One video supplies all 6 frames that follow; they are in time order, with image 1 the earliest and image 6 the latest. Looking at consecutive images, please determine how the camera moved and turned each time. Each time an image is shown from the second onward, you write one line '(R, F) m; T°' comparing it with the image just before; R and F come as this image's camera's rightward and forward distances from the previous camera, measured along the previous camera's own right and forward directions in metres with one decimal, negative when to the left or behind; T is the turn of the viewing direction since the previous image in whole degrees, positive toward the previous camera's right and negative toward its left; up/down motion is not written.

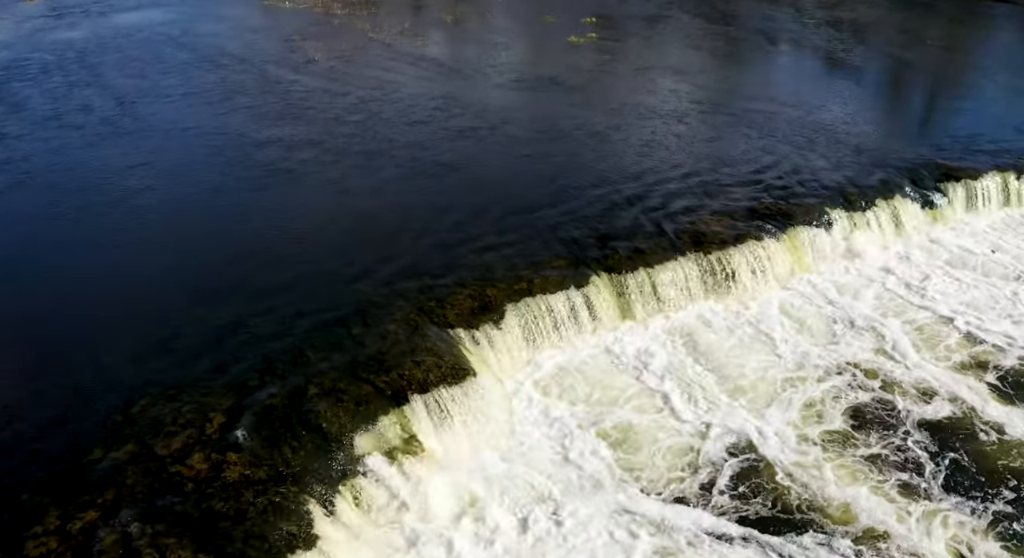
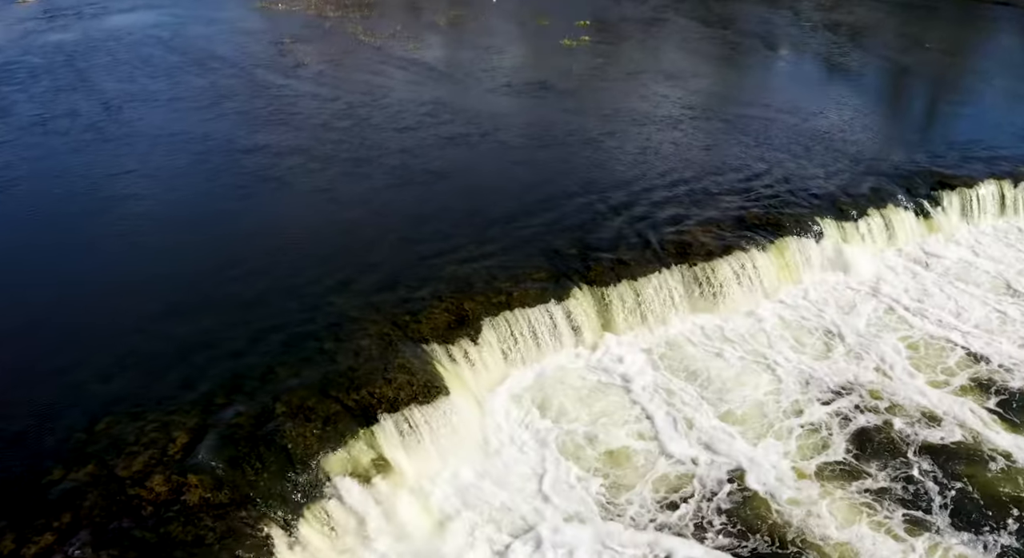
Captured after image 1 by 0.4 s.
(+0.6, +0.5) m; 0°
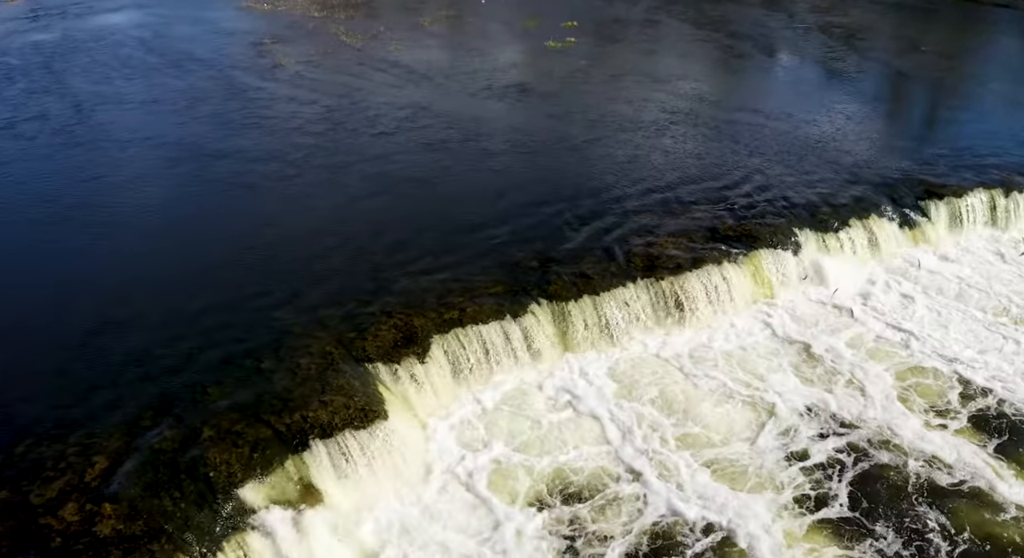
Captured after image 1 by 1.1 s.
(+1.2, +1.0) m; -1°
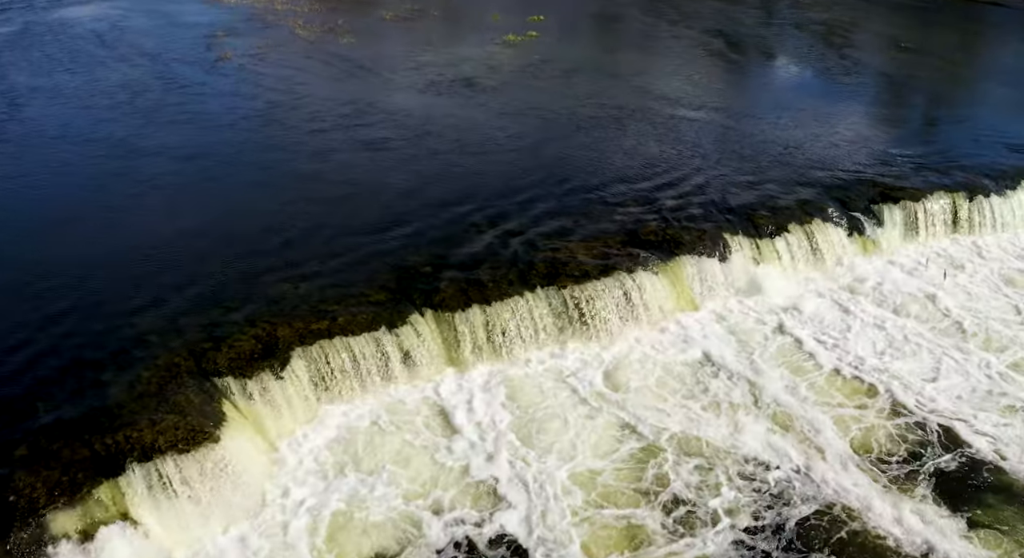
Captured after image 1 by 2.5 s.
(+2.8, +1.8) m; -1°
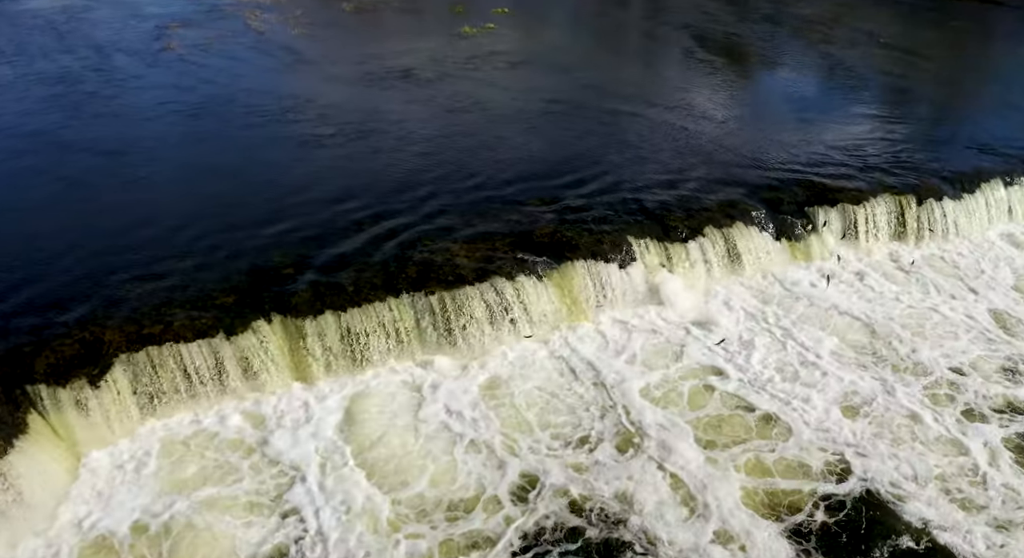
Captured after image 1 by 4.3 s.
(+3.1, +1.6) m; -2°
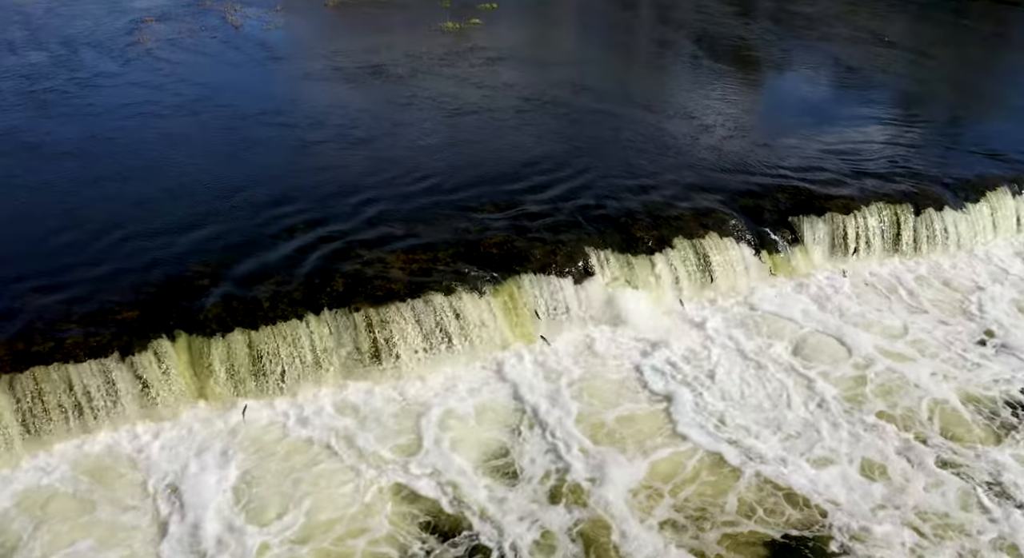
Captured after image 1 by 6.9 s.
(+1.4, +1.7) m; -1°
